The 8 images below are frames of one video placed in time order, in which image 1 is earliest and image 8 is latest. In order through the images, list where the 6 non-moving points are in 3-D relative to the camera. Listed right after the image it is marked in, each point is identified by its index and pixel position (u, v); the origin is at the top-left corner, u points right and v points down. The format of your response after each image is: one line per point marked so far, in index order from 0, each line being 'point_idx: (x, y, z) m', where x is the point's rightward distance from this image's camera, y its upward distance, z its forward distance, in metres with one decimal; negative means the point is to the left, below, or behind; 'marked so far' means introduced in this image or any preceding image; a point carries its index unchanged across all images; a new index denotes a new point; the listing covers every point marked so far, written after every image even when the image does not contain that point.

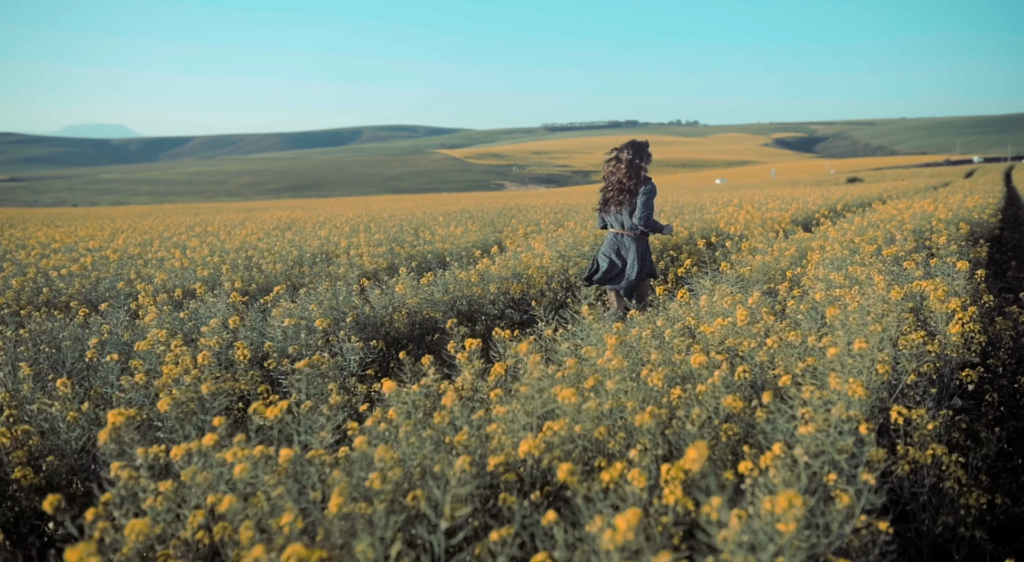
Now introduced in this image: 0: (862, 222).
0: (+5.3, +0.9, +10.5) m
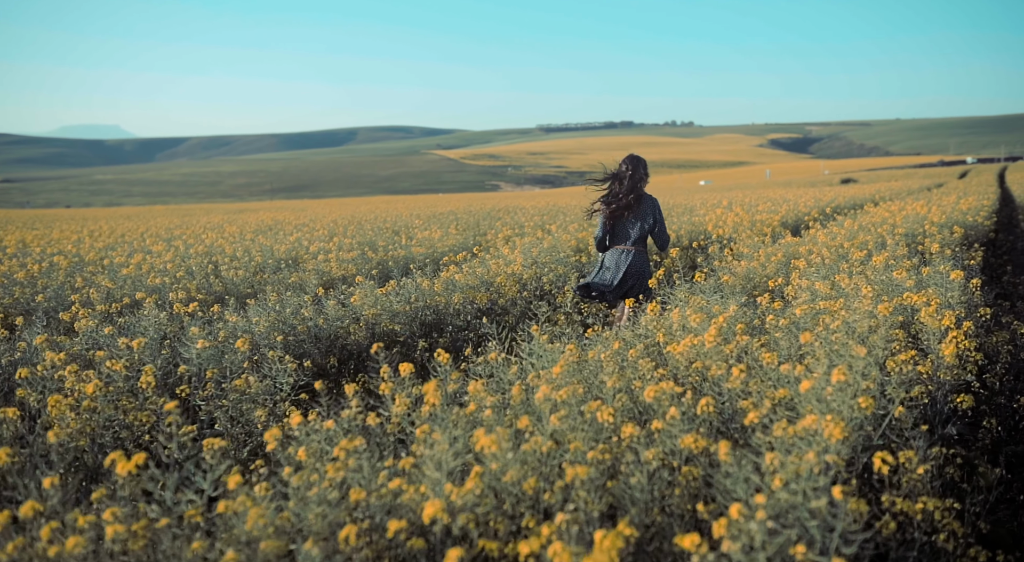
0: (+4.9, +0.8, +10.2) m
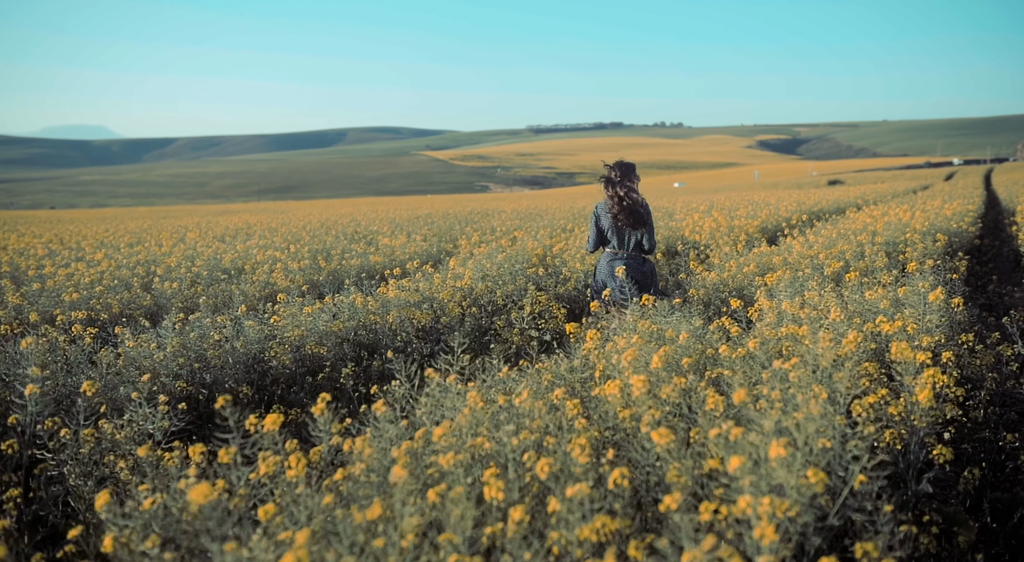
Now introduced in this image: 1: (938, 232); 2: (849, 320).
0: (+4.4, +0.6, +9.7) m
1: (+6.1, +0.7, +10.0) m
2: (+2.1, -0.2, +4.4) m
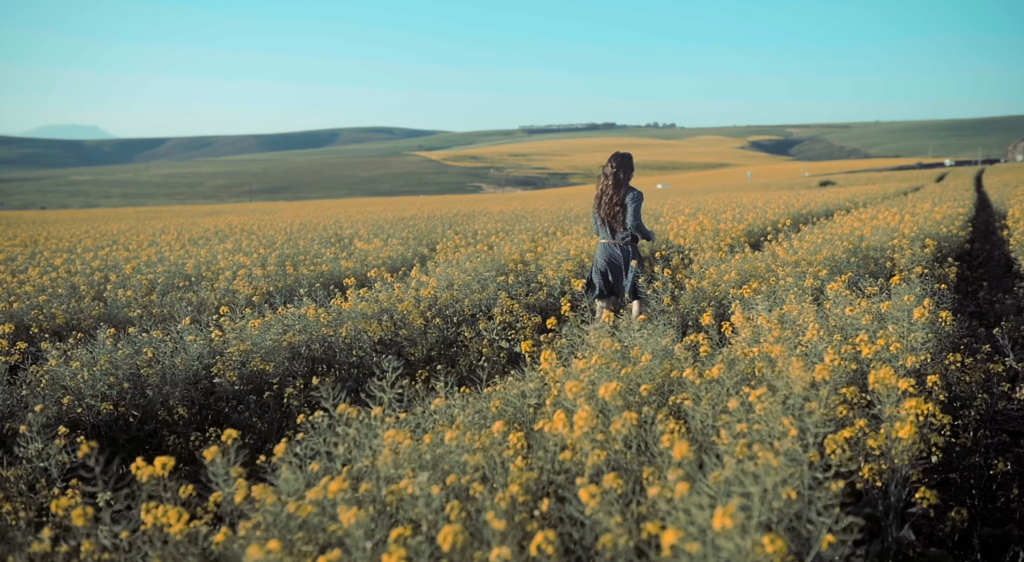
0: (+4.1, +0.6, +9.4) m
1: (+5.7, +0.6, +9.7) m
2: (+1.8, -0.3, +4.0) m
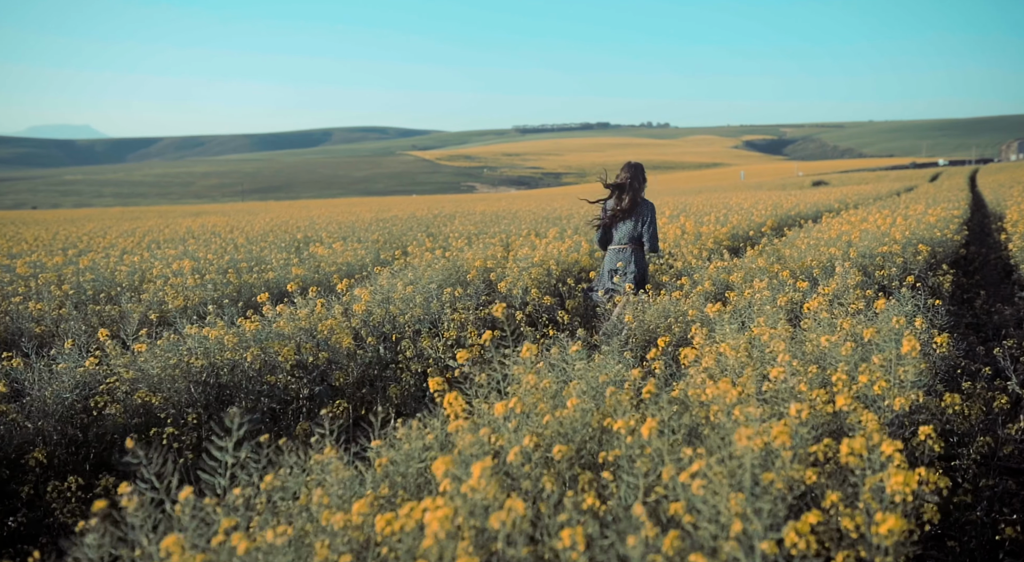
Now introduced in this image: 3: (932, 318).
0: (+3.6, +0.5, +8.7) m
1: (+5.2, +0.5, +9.1) m
2: (+1.4, -0.4, +3.3) m
3: (+3.1, -0.3, +5.2) m
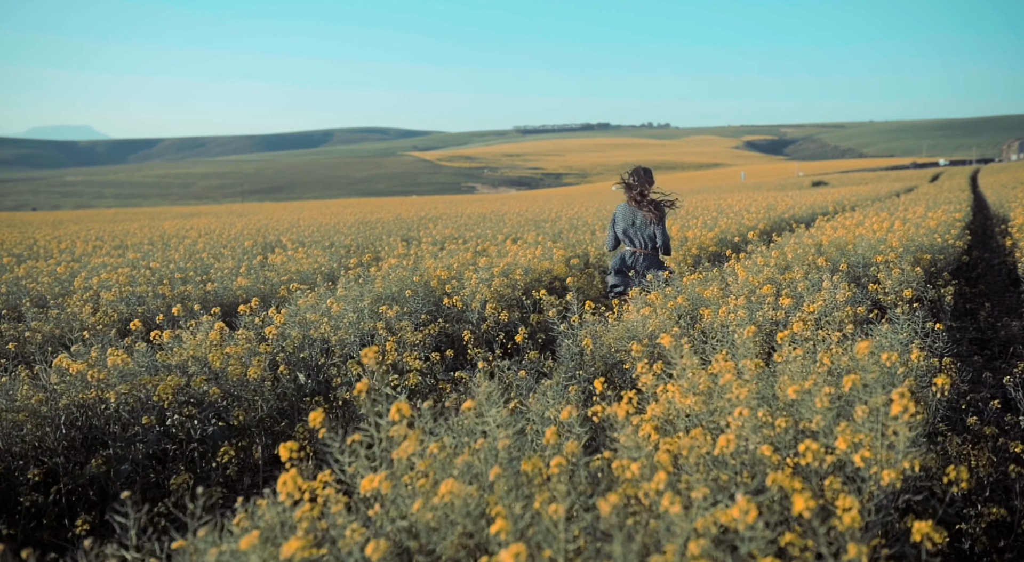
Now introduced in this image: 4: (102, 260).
0: (+3.2, +0.3, +7.9) m
1: (+4.8, +0.4, +8.3) m
2: (+0.9, -0.6, +2.6) m
3: (+2.7, -0.4, +4.5) m
4: (-6.2, +0.3, +10.7) m
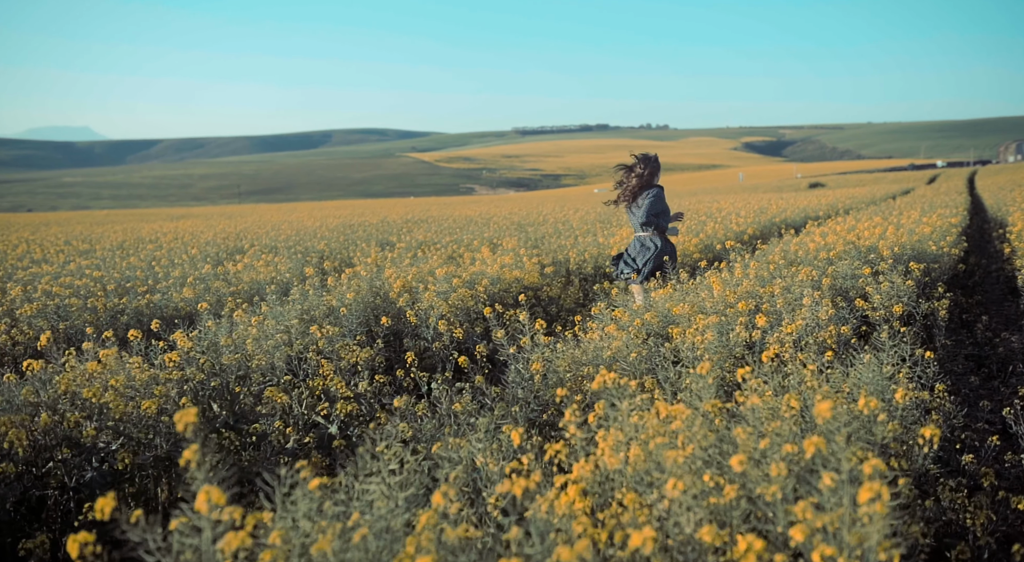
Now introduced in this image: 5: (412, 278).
0: (+2.8, +0.2, +7.4) m
1: (+4.4, +0.2, +7.8) m
2: (+0.5, -0.7, +2.0) m
3: (+2.3, -0.5, +3.9) m
4: (-6.6, +0.2, +10.2) m
5: (-1.1, 0.0, +8.0) m
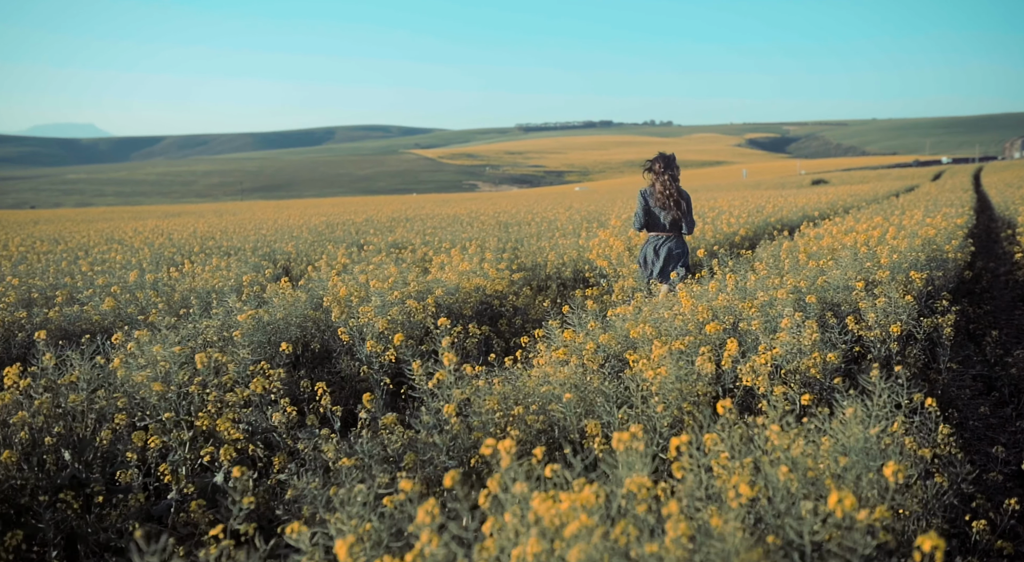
0: (+2.3, +0.1, +6.6) m
1: (+4.0, +0.1, +6.9) m
2: (+0.1, -0.8, +1.2) m
3: (+1.8, -0.6, +3.1) m
4: (-7.1, +0.1, +9.4) m
5: (-1.6, -0.1, +7.2) m
